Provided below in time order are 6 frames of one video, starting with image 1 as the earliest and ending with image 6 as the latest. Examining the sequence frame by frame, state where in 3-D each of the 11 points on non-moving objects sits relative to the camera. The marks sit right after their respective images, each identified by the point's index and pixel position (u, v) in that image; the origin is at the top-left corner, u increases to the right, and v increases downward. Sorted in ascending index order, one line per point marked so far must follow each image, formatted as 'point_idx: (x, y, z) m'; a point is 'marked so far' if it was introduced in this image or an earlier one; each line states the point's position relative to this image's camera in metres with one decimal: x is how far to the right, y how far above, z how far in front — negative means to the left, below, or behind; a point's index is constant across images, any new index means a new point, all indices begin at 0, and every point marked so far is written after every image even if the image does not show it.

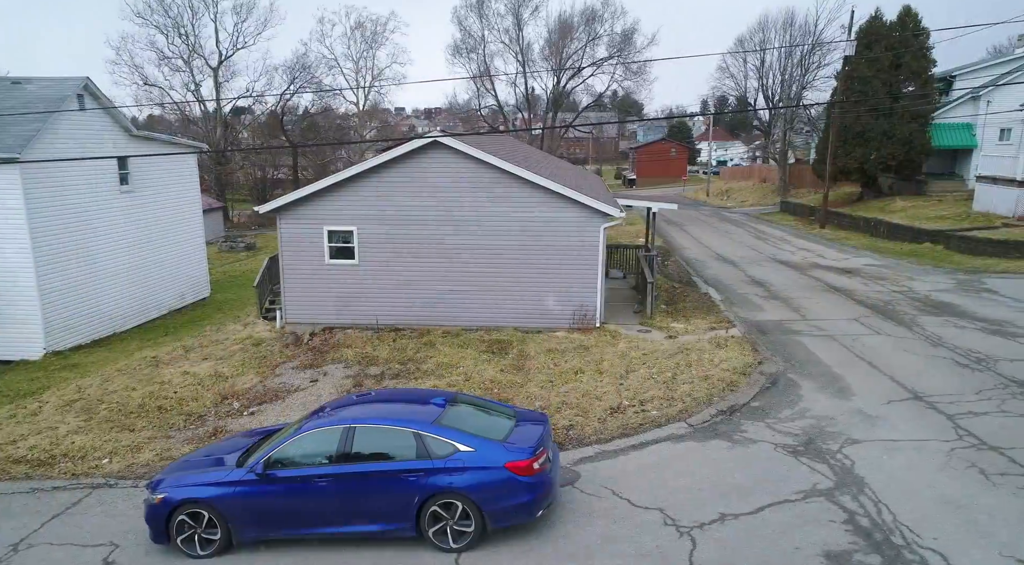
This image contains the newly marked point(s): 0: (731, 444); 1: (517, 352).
0: (+2.7, -2.0, +8.2) m
1: (+0.1, -1.3, +12.7) m
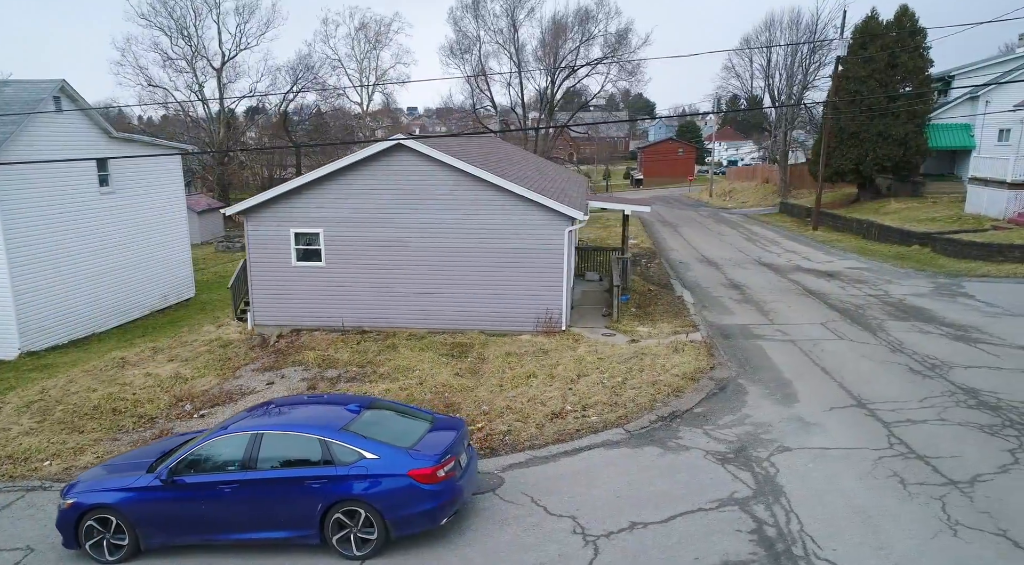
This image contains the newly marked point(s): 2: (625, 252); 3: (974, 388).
0: (+1.8, -2.0, +8.2) m
1: (-0.7, -1.4, +12.7) m
2: (+3.1, +0.8, +18.6) m
3: (+6.6, -1.5, +9.7) m
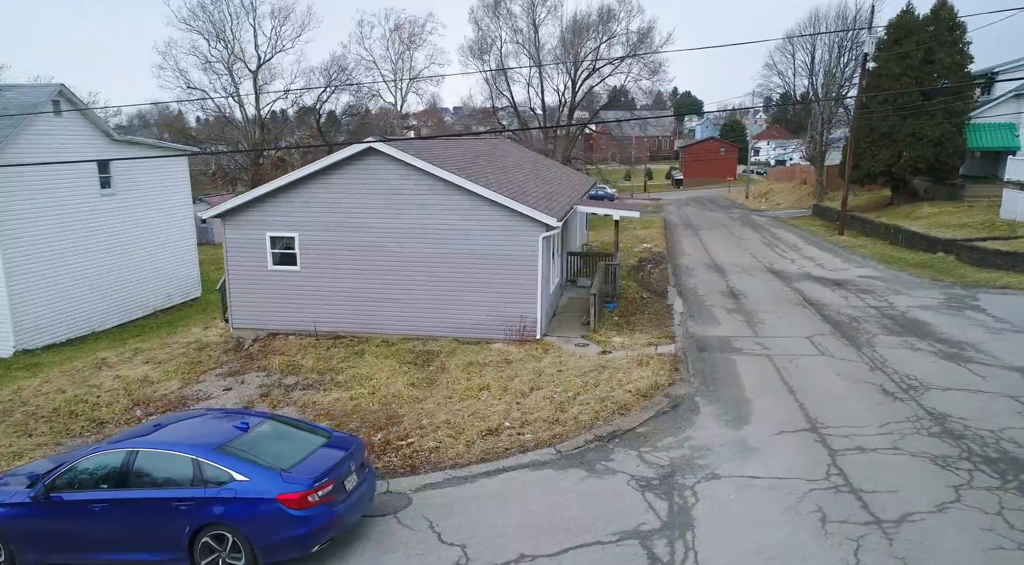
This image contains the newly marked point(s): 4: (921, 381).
0: (+0.9, -2.2, +7.8) m
1: (-1.4, -1.5, +12.4) m
2: (+2.8, +0.7, +18.2) m
3: (+5.7, -1.7, +9.0) m
4: (+6.3, -1.5, +10.5) m
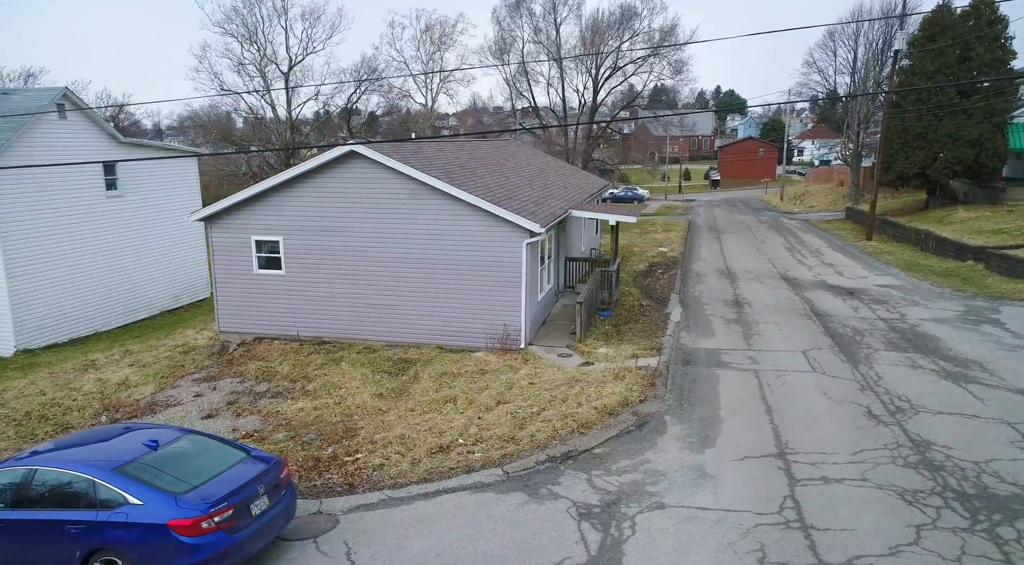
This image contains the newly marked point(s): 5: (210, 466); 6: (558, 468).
0: (+0.2, -2.4, +7.4) m
1: (-1.8, -1.6, +12.1) m
2: (+2.7, +0.5, +17.6) m
3: (+5.1, -2.0, +8.3) m
4: (+5.8, -1.8, +9.8) m
5: (-2.8, -1.7, +6.3) m
6: (+0.5, -2.2, +8.1) m
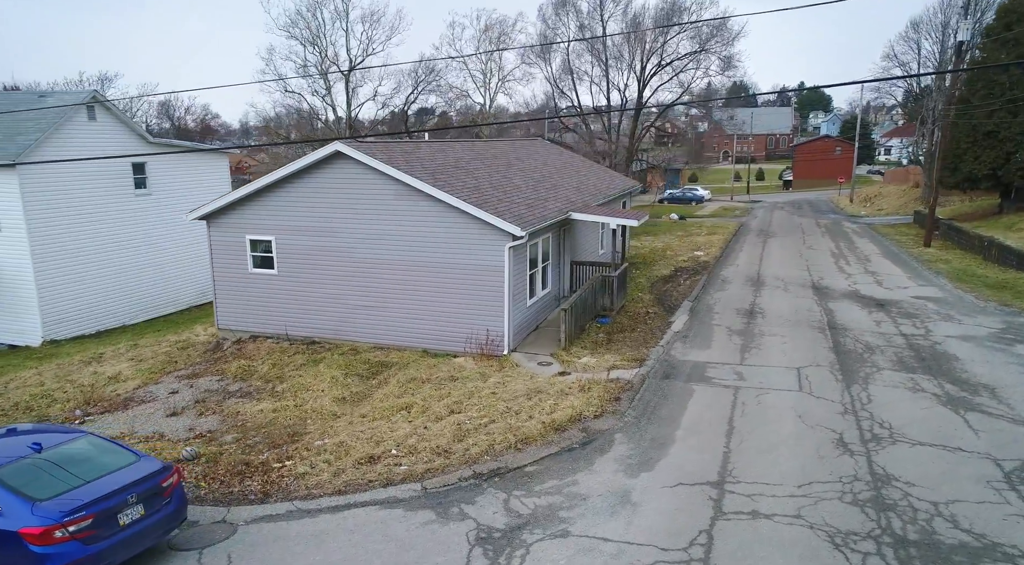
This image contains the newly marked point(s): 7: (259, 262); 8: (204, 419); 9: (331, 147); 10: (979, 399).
0: (-0.8, -2.5, +7.1) m
1: (-2.3, -1.7, +12.0) m
2: (+2.8, +0.3, +17.0) m
3: (+4.2, -2.2, +7.5) m
4: (+5.0, -2.0, +8.9) m
5: (-3.9, -1.7, +6.3) m
6: (-0.4, -2.3, +7.7) m
7: (-5.6, +0.5, +15.0) m
8: (-4.8, -2.1, +10.5) m
9: (-3.6, +2.7, +13.6) m
10: (+7.1, -1.7, +10.2) m
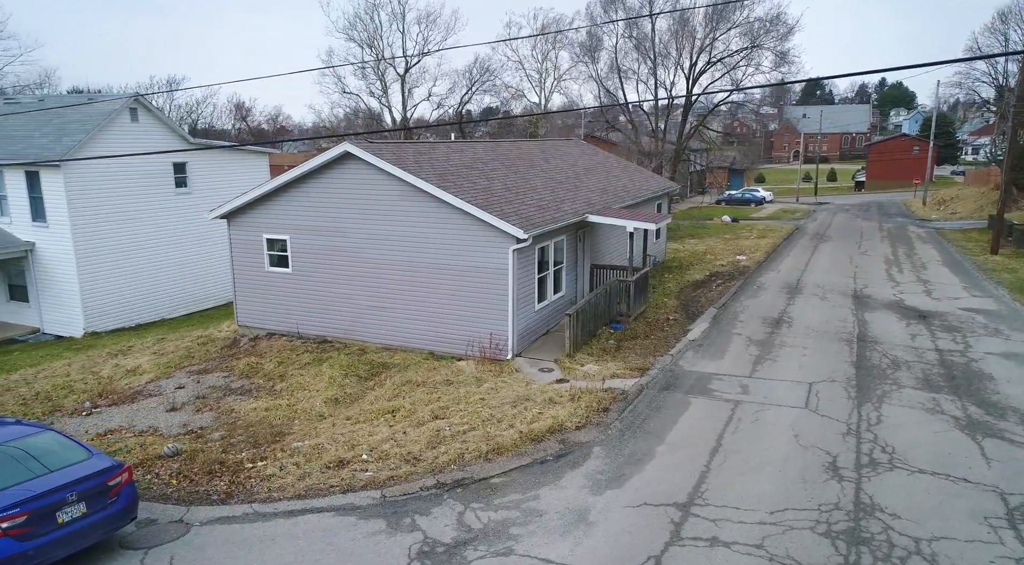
0: (-1.3, -2.5, +6.9) m
1: (-2.3, -1.7, +12.0) m
2: (+3.2, +0.2, +16.5) m
3: (+3.7, -2.3, +7.0) m
4: (+4.7, -2.1, +8.2) m
5: (-4.4, -1.7, +6.4) m
6: (-0.8, -2.4, +7.5) m
7: (-5.3, +0.5, +15.3) m
8: (-5.0, -2.1, +10.7) m
9: (-3.4, +2.7, +13.6) m
10: (+6.8, -1.9, +9.4) m
